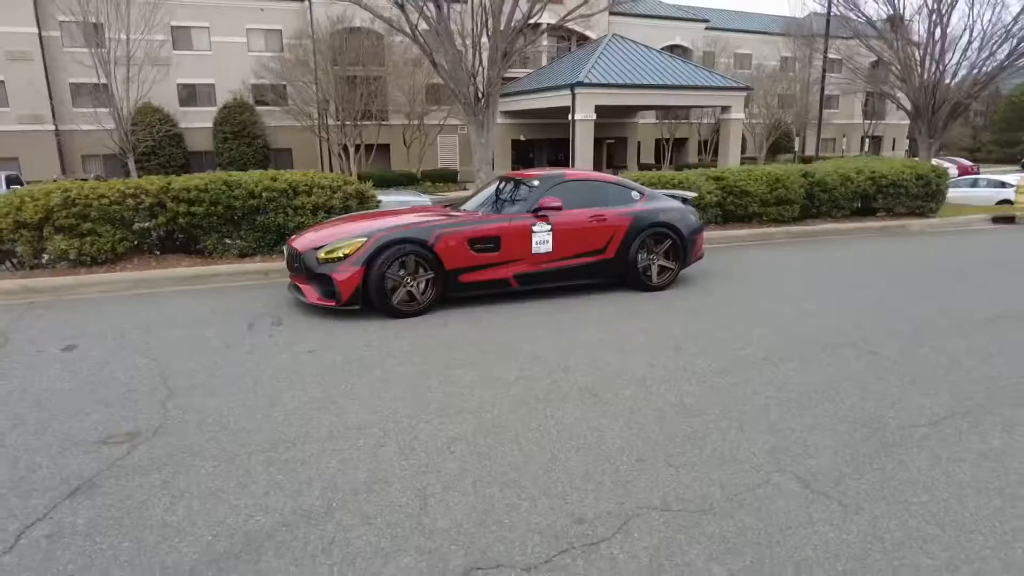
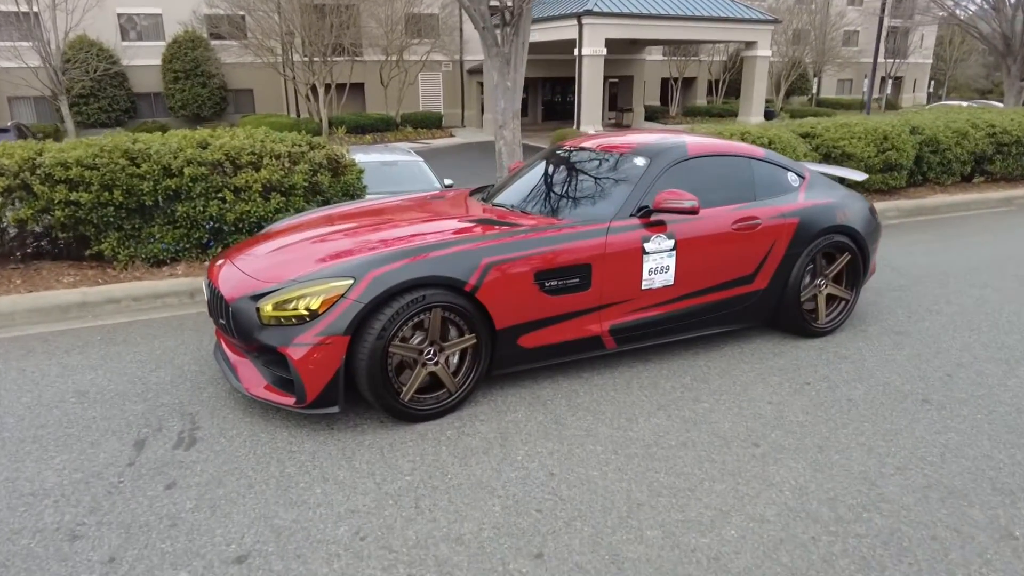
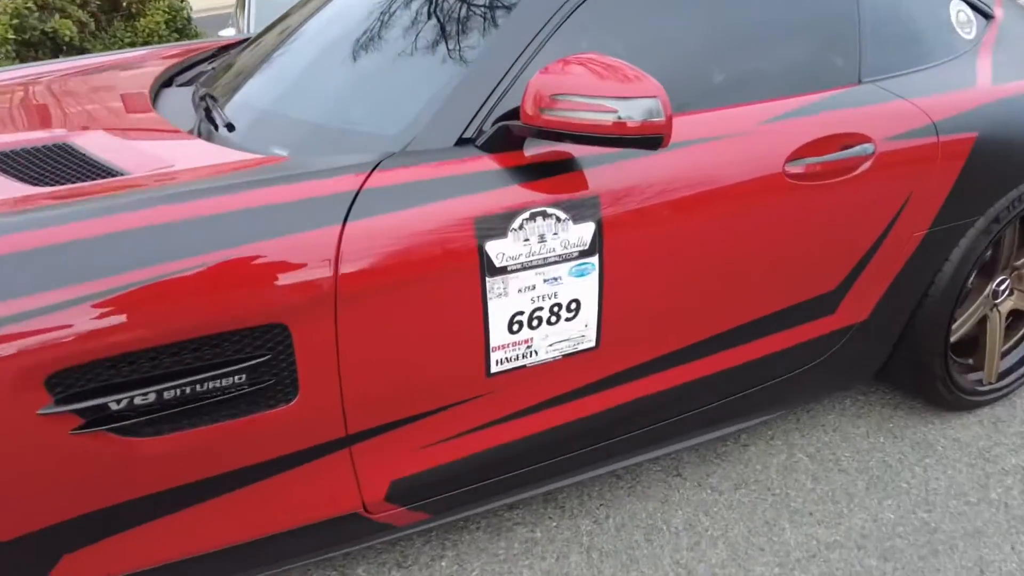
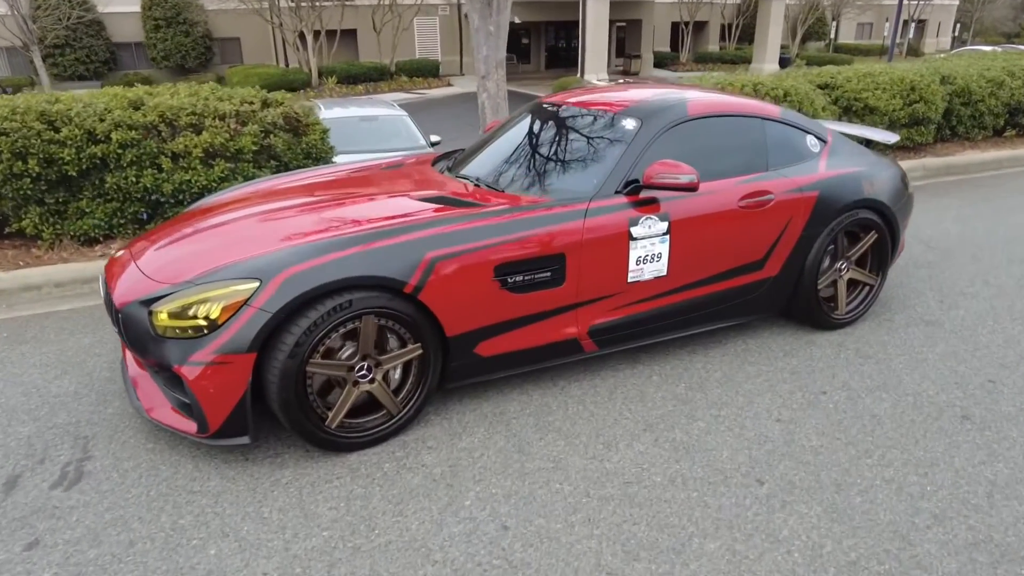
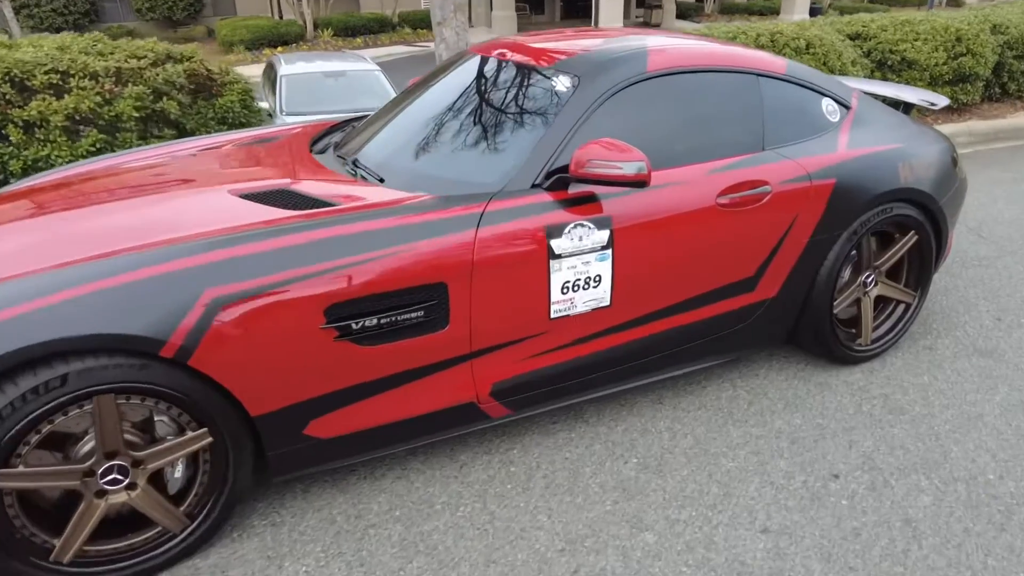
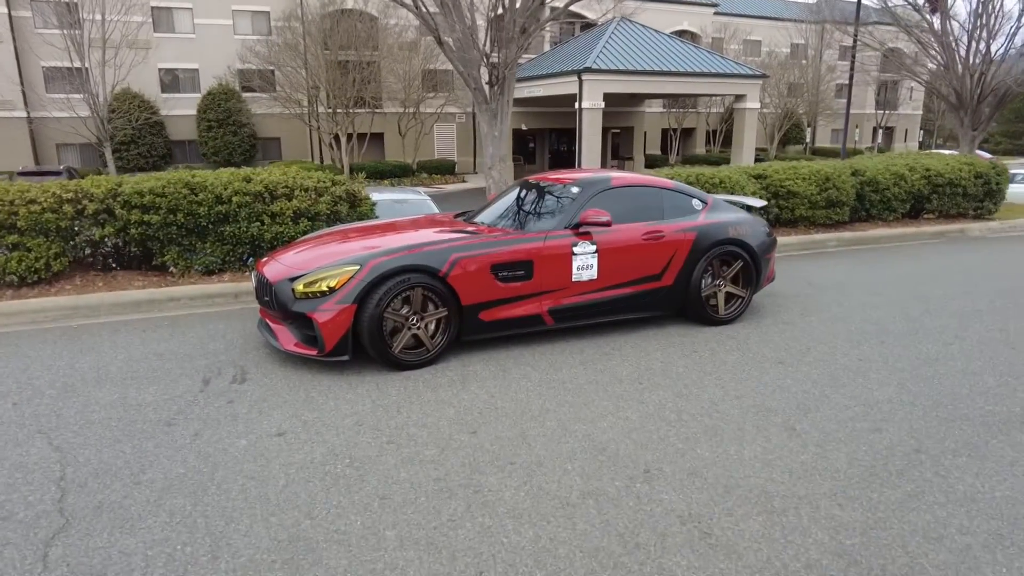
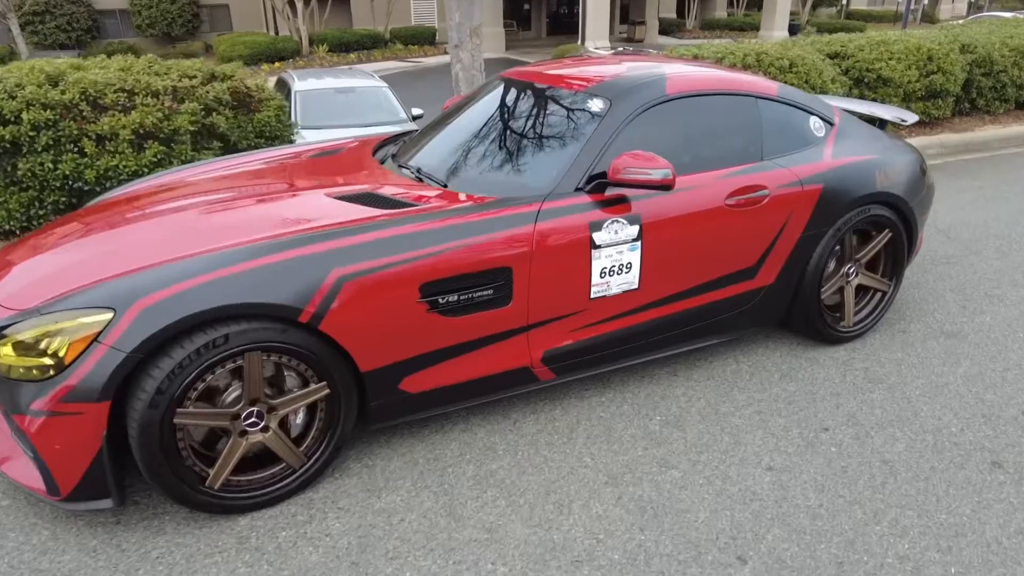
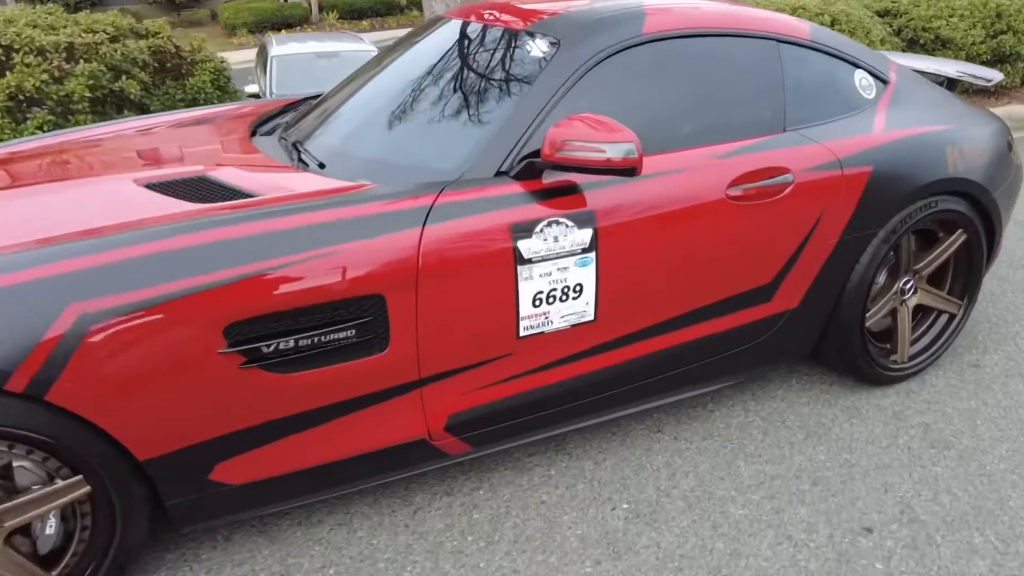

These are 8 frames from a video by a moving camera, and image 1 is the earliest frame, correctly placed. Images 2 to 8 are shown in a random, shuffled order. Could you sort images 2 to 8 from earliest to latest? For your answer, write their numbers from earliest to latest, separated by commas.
6, 2, 4, 7, 5, 8, 3
